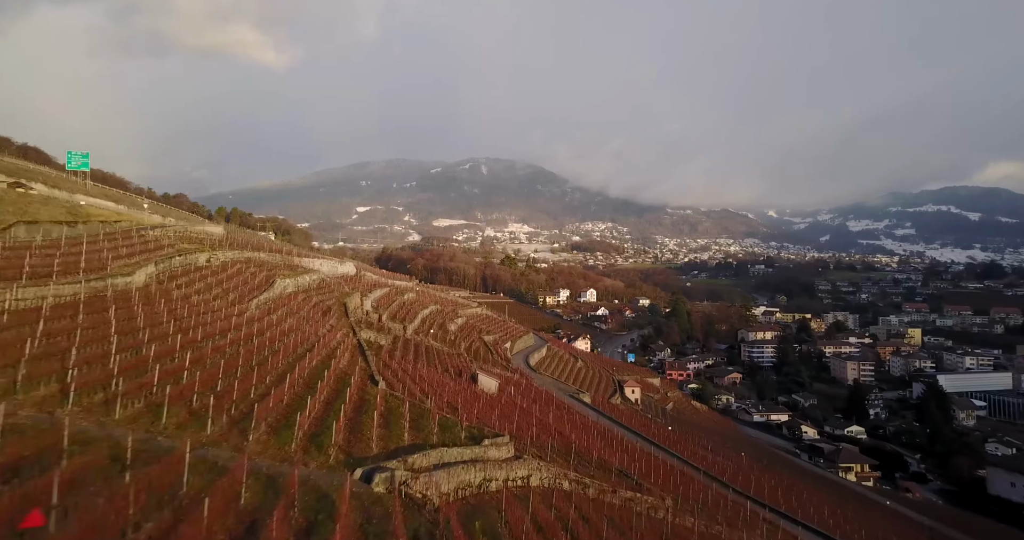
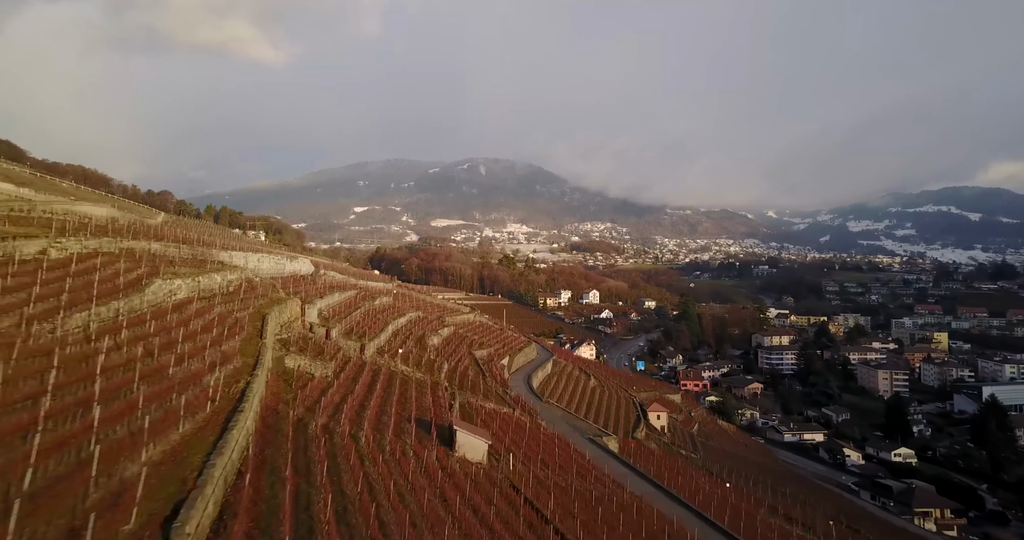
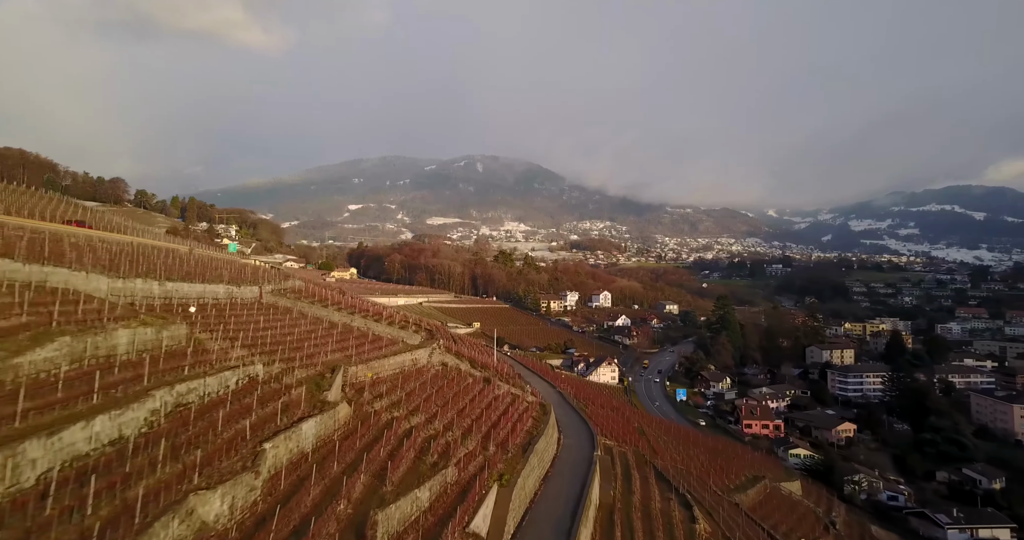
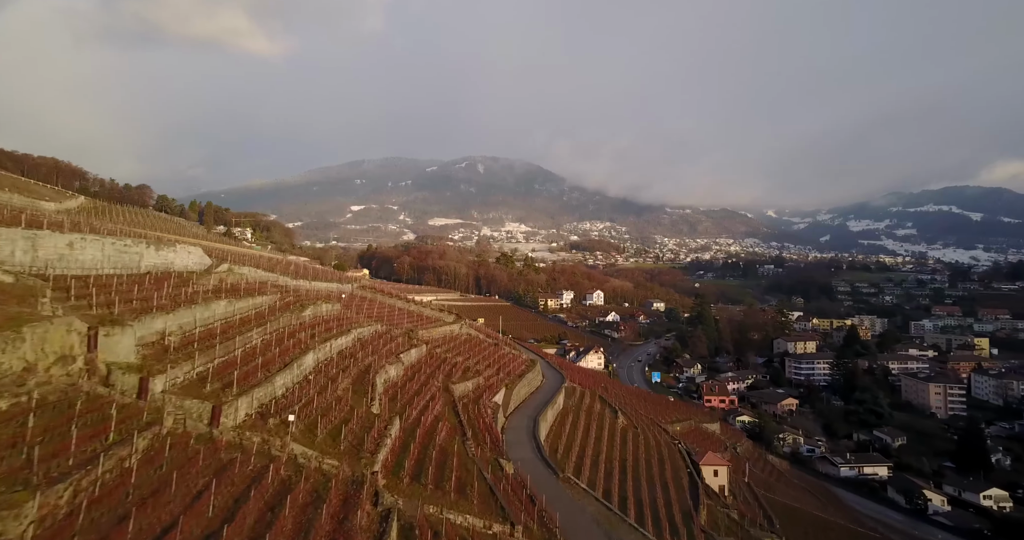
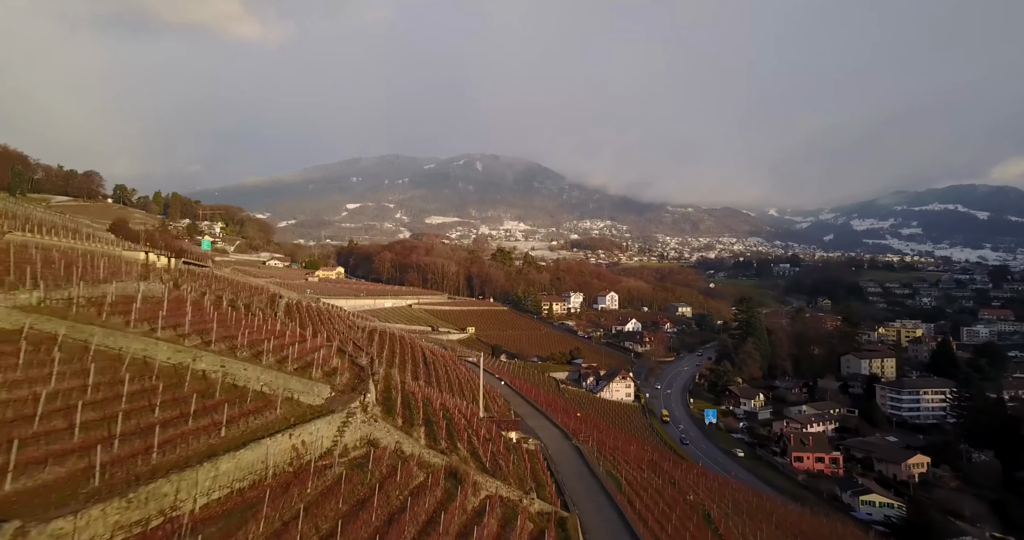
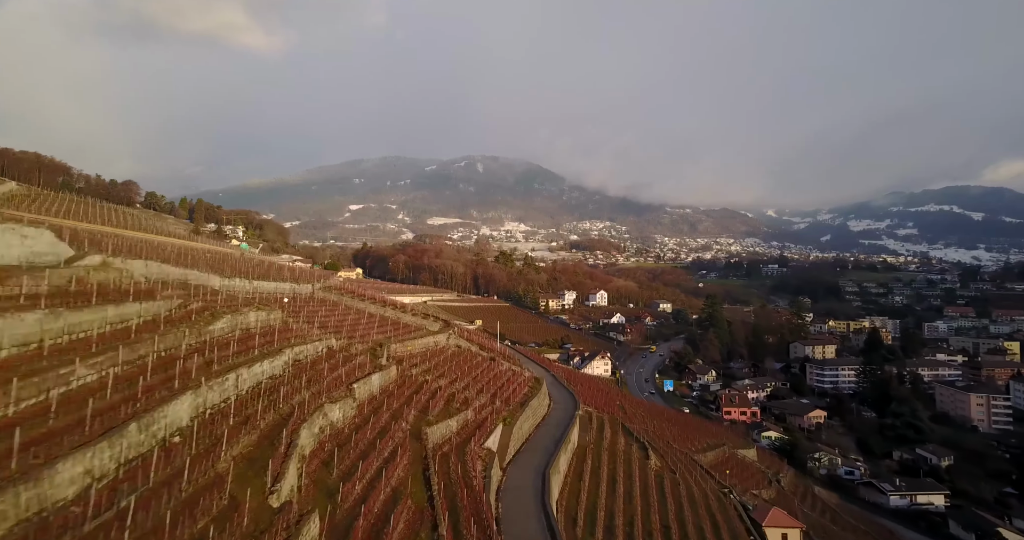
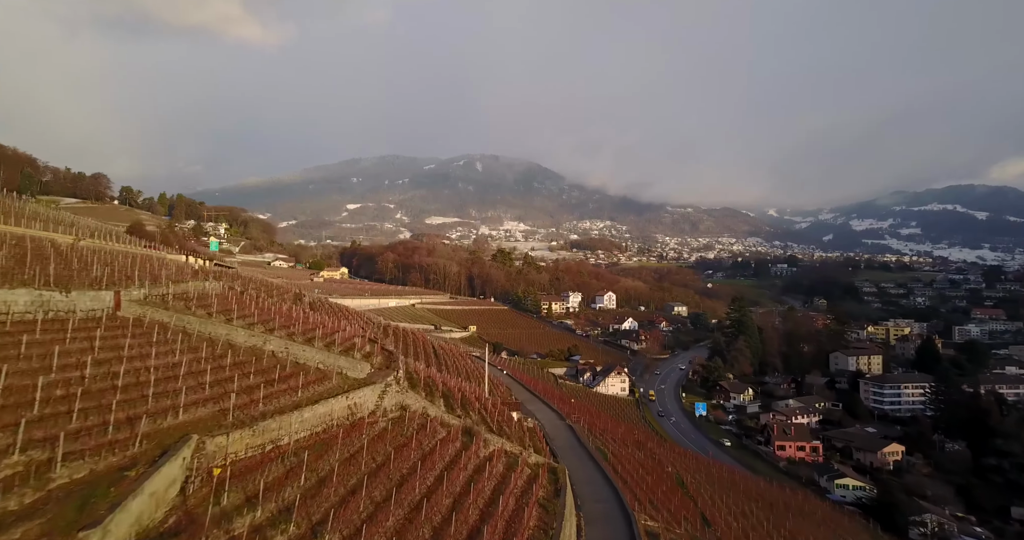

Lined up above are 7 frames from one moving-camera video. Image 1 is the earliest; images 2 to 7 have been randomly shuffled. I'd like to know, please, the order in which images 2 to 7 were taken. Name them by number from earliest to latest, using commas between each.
2, 4, 6, 3, 7, 5
